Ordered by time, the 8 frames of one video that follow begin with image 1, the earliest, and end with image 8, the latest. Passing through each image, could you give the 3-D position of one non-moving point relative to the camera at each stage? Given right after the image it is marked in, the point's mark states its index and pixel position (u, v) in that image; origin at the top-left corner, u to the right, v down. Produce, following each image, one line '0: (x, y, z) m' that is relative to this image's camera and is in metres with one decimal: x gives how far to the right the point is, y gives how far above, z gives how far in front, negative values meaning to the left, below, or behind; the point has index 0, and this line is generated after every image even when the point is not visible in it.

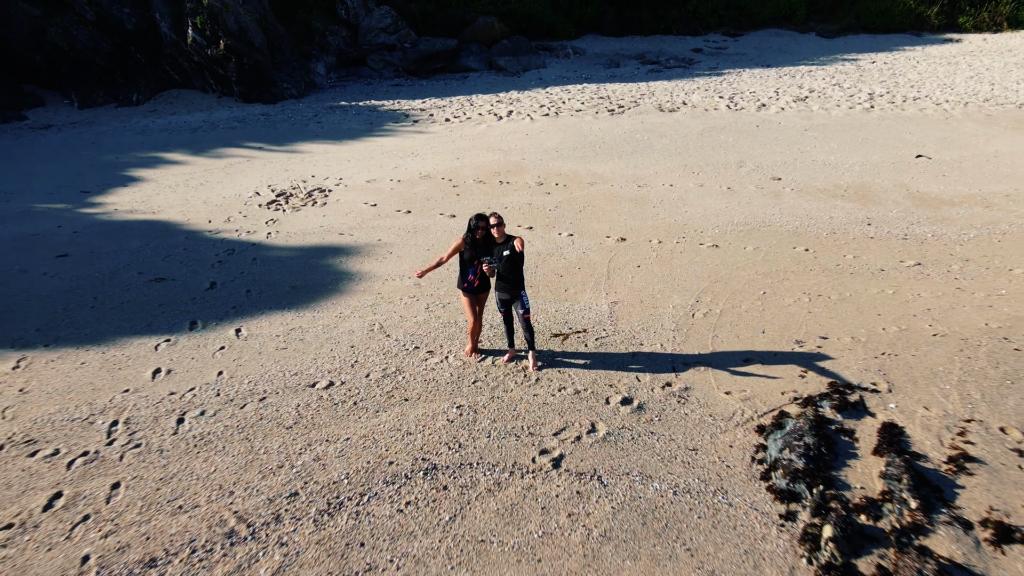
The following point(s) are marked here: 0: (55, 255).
0: (-3.5, +0.3, +6.0) m
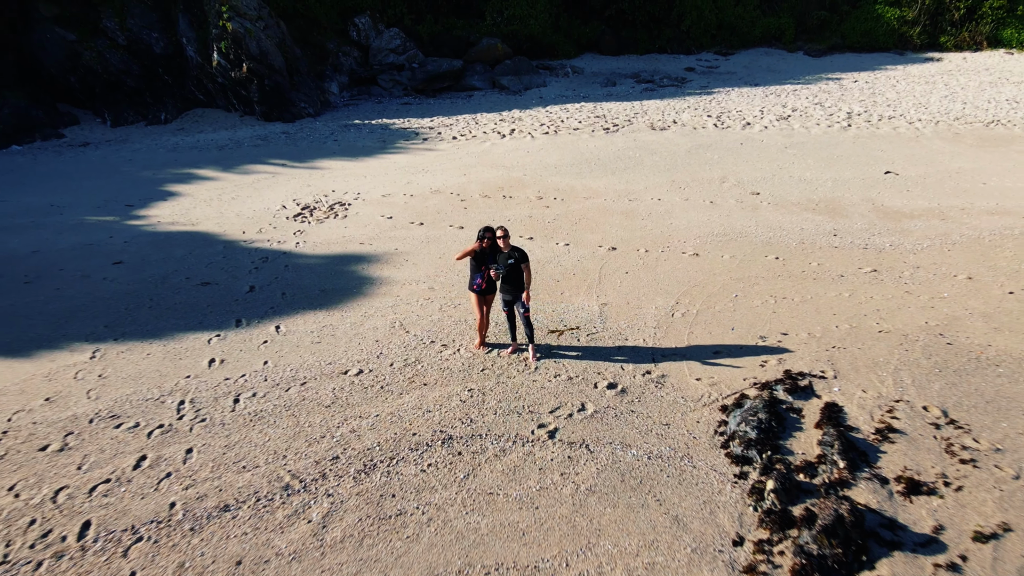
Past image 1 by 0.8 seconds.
0: (-3.4, +0.2, +6.8) m
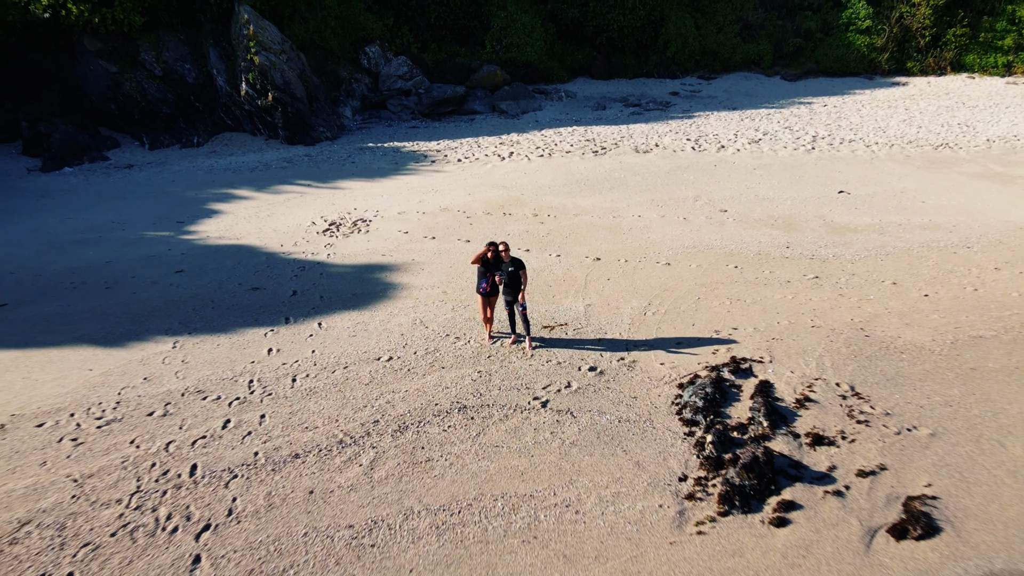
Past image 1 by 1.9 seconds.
0: (-3.4, +0.2, +8.1) m
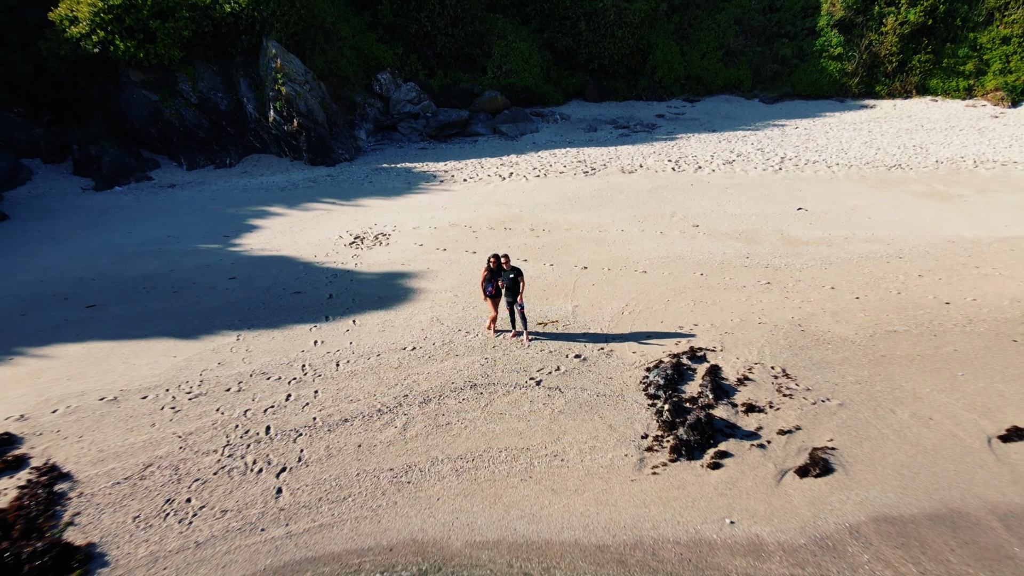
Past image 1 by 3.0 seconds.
0: (-3.4, +0.1, +9.5) m
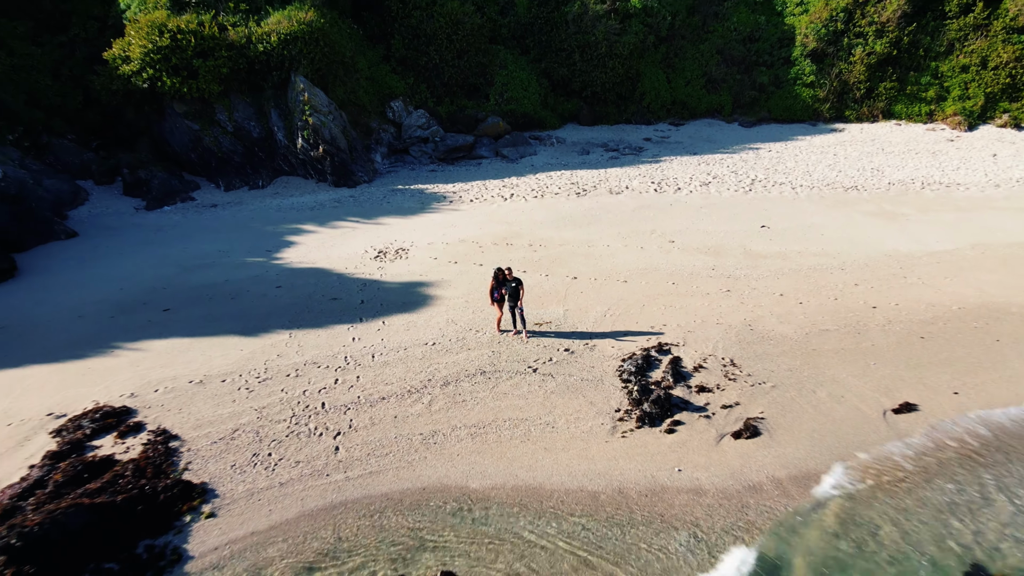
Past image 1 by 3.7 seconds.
0: (-3.4, 0.0, +11.4) m
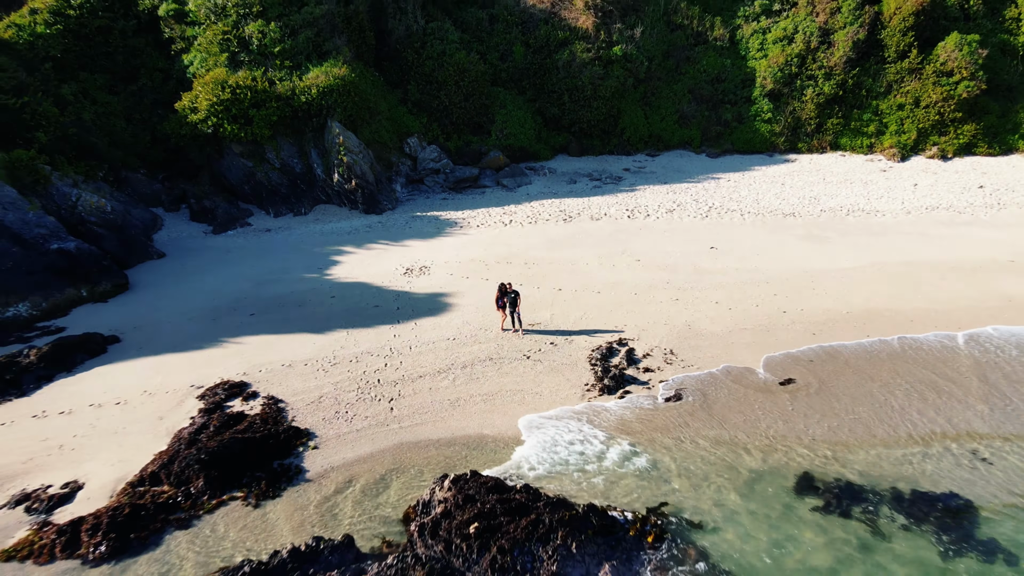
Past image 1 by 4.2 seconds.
0: (-3.4, -0.2, +14.8) m
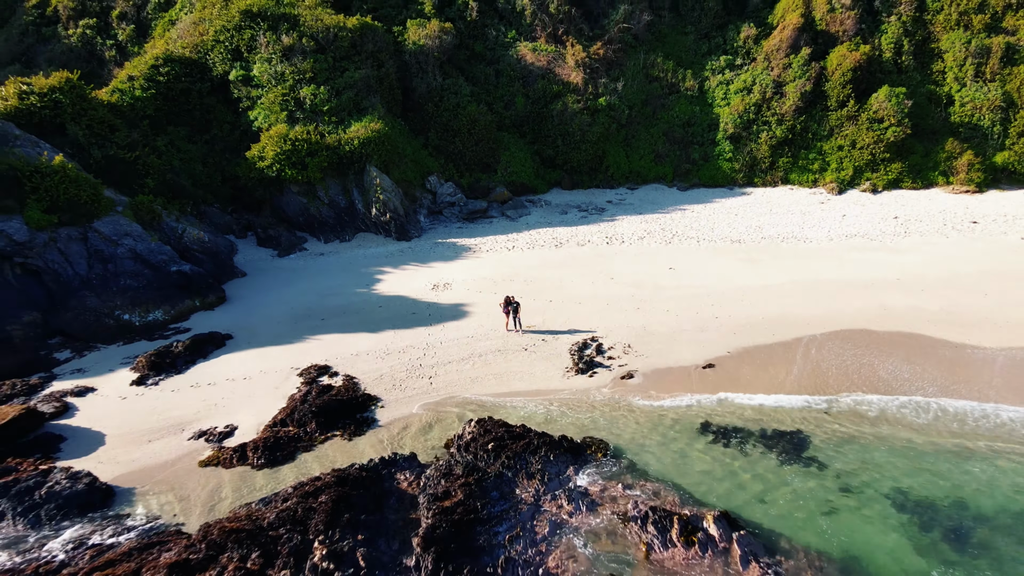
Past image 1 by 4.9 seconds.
0: (-3.4, -0.5, +19.8) m
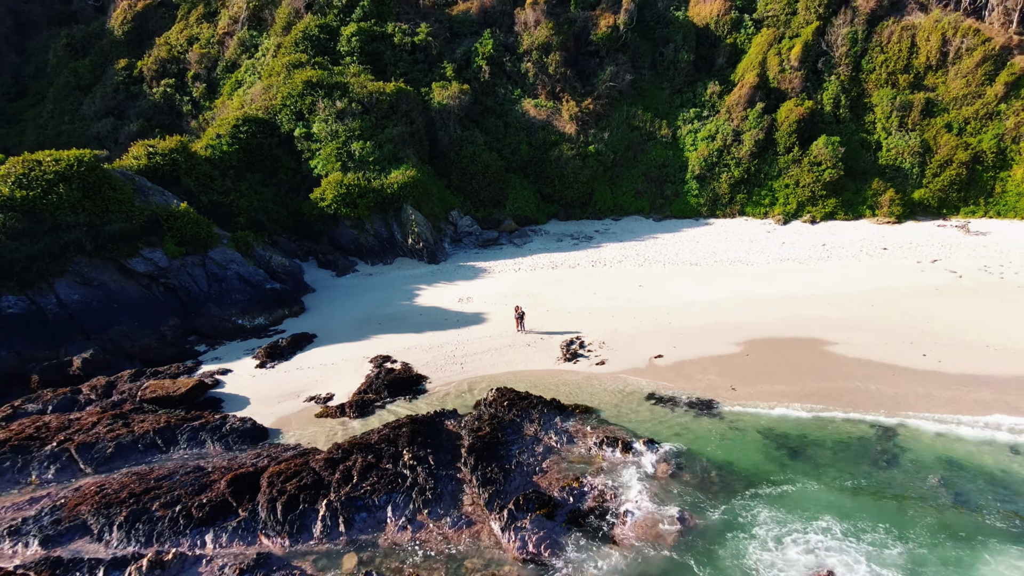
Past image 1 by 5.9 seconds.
0: (-3.2, -0.9, +26.6) m
